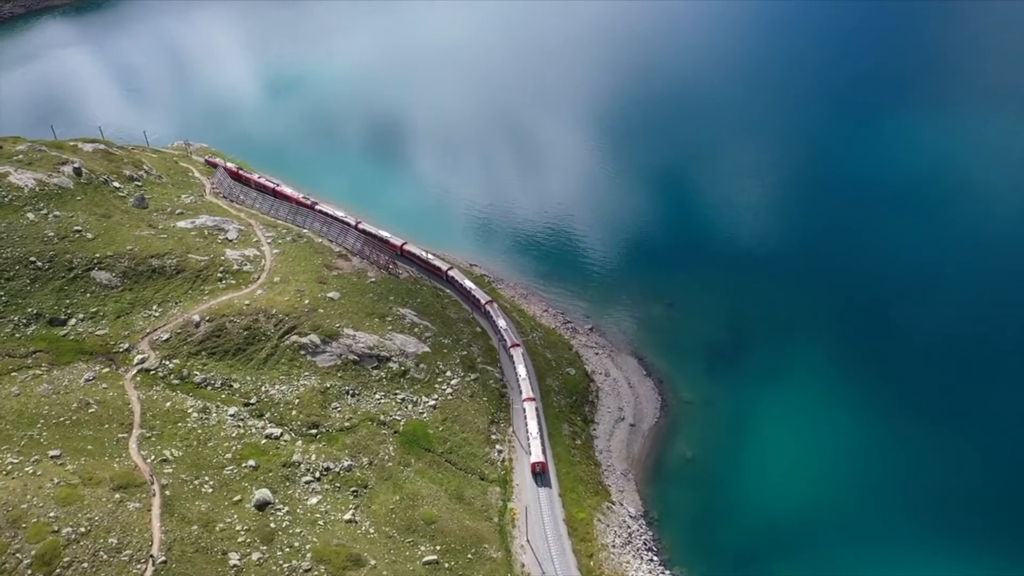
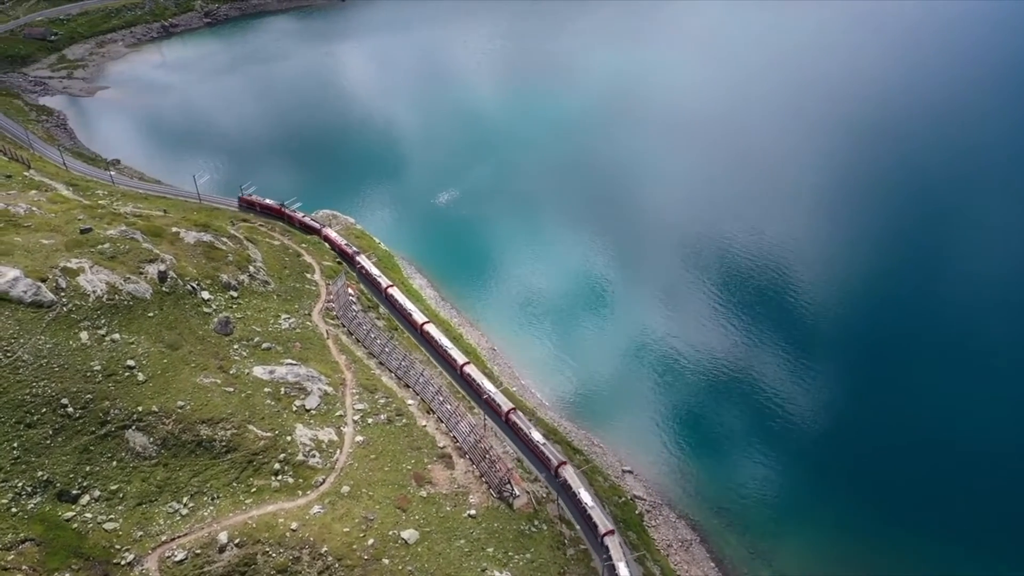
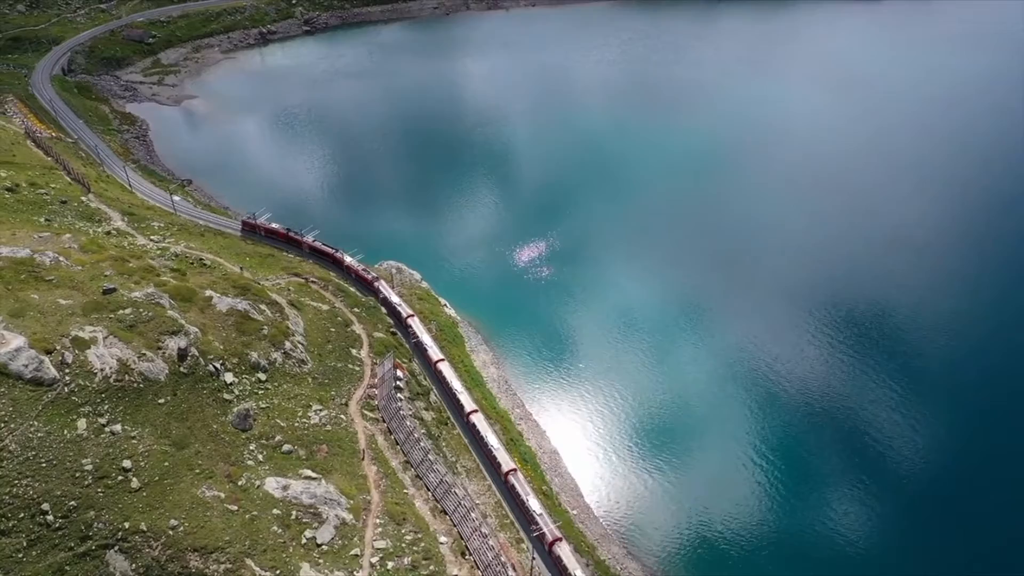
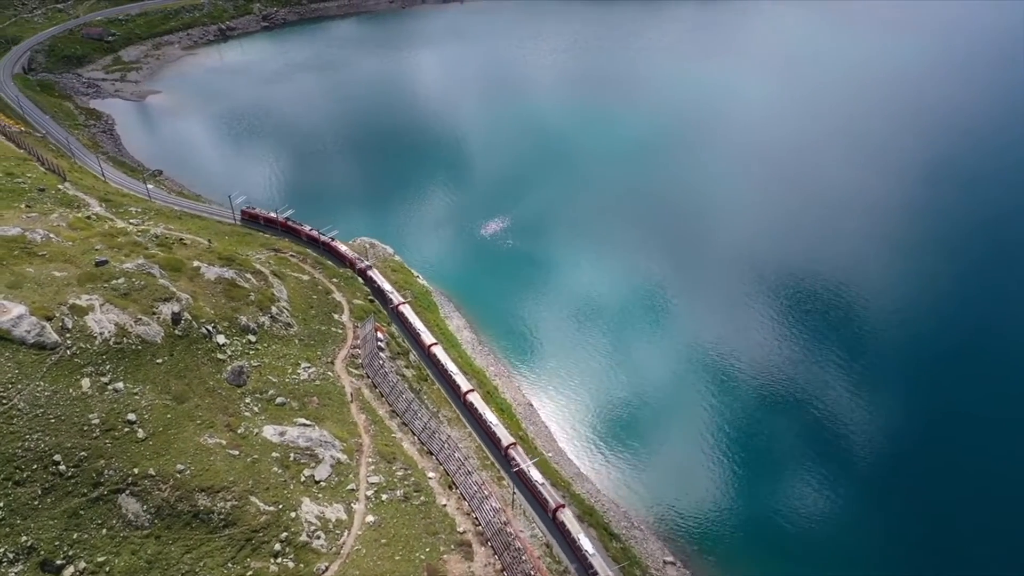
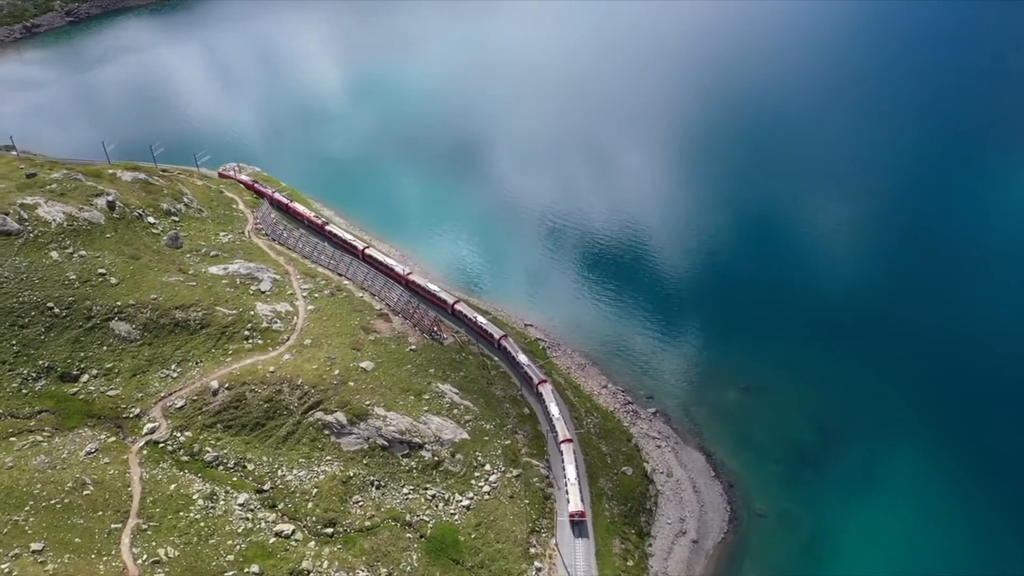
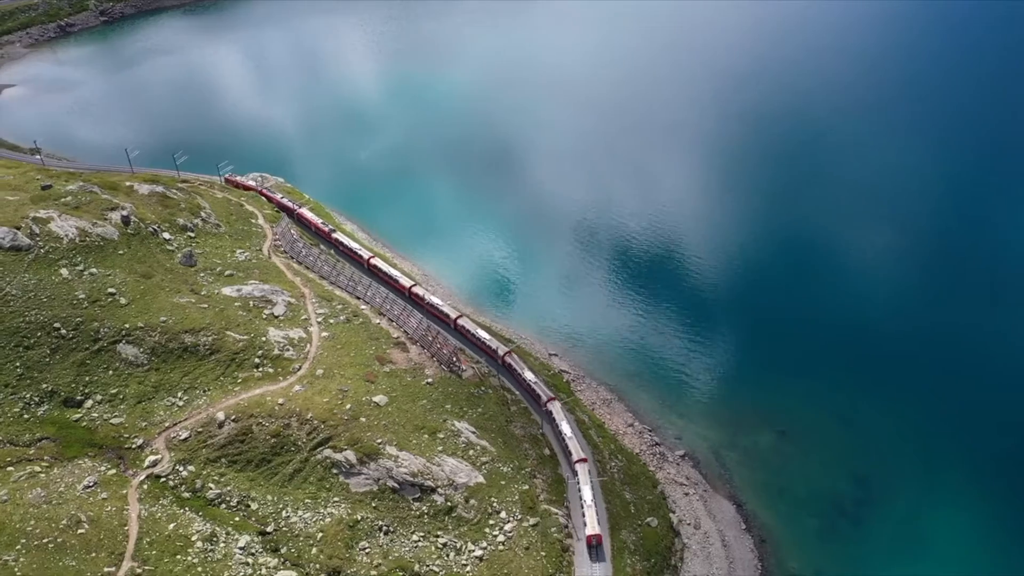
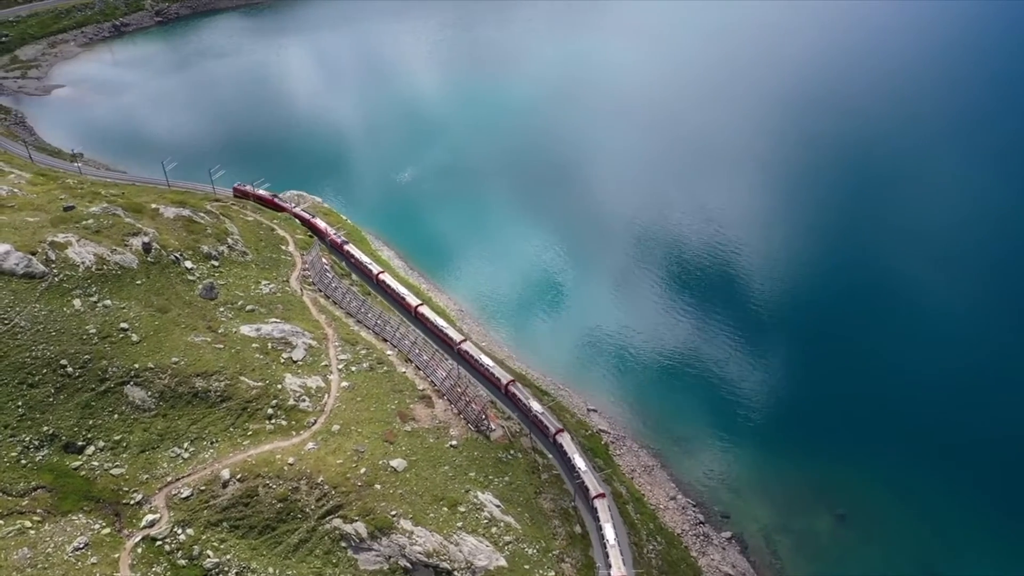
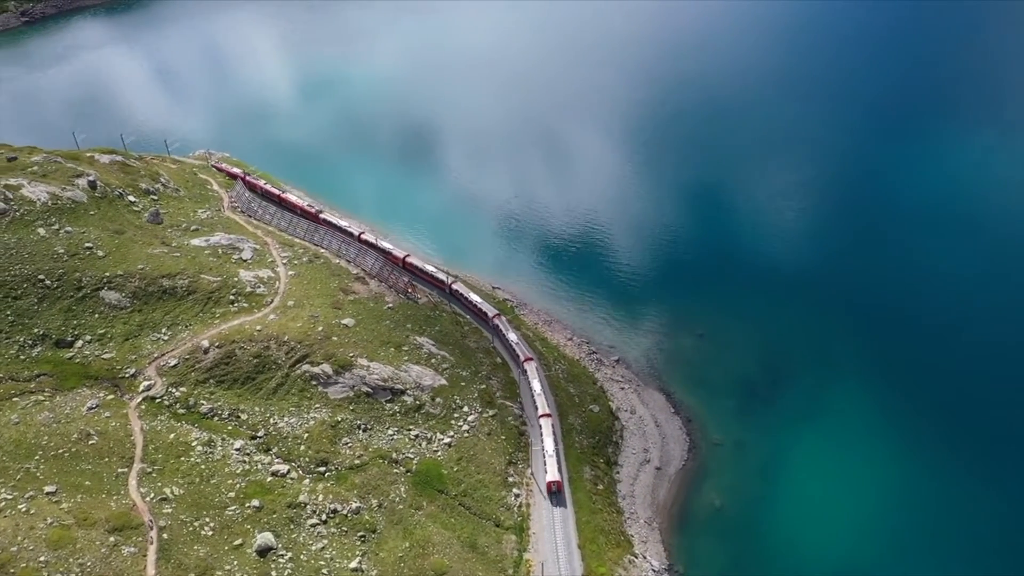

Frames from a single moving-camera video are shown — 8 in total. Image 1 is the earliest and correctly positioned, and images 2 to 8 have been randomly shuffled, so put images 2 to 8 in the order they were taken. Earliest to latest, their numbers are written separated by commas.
8, 5, 6, 7, 2, 4, 3
